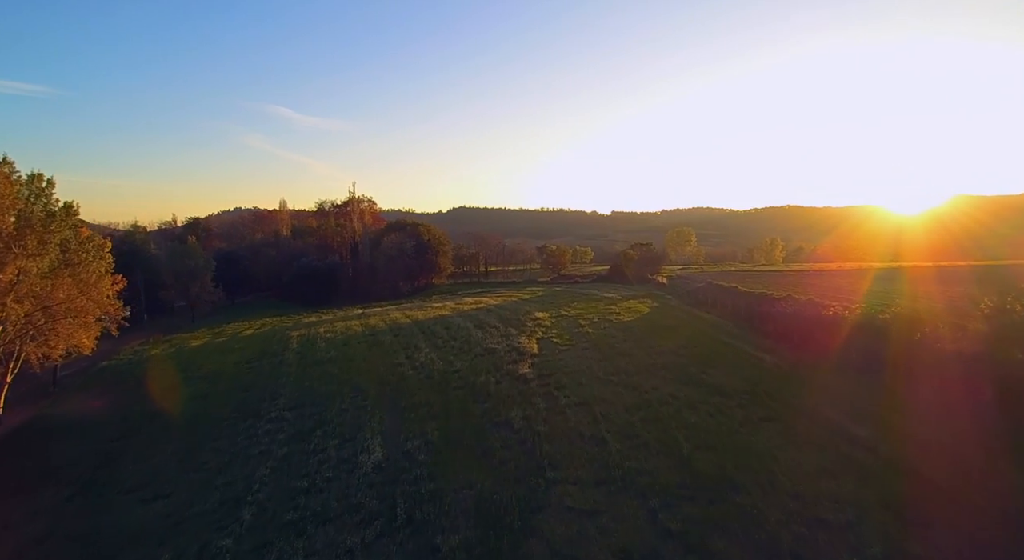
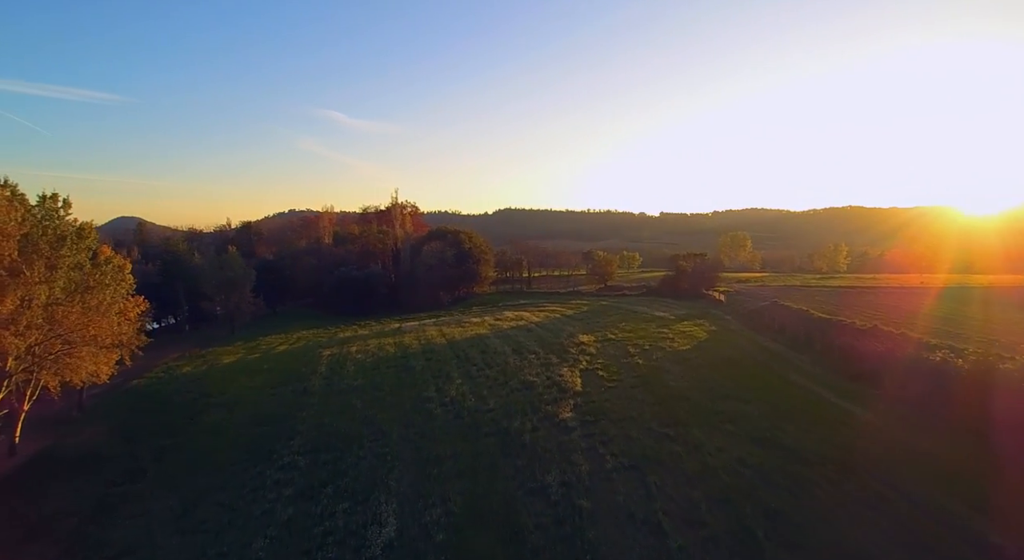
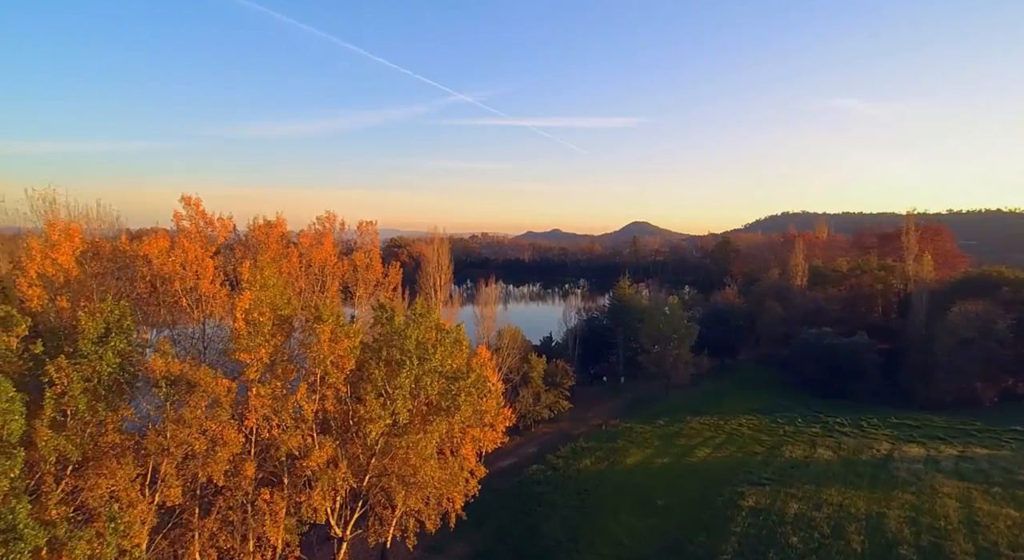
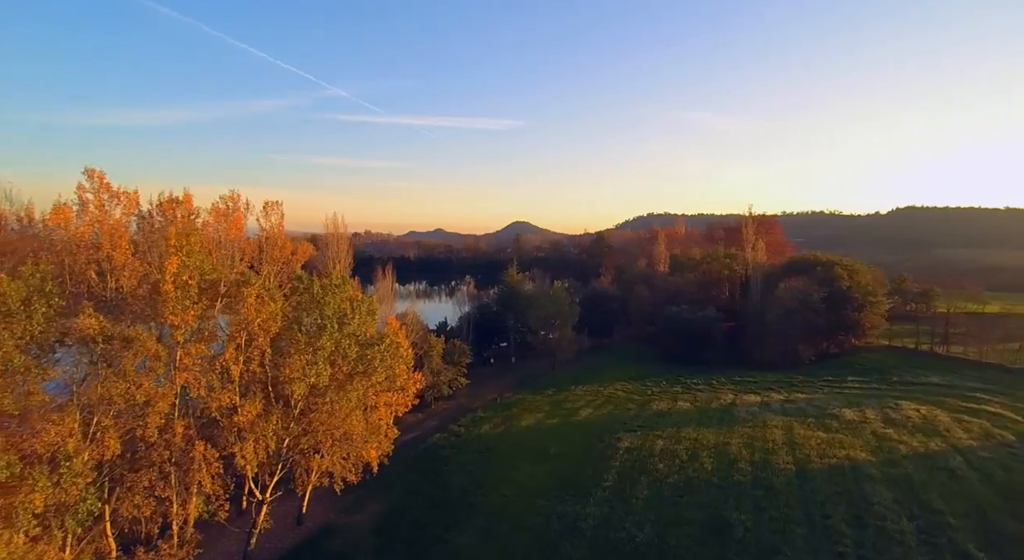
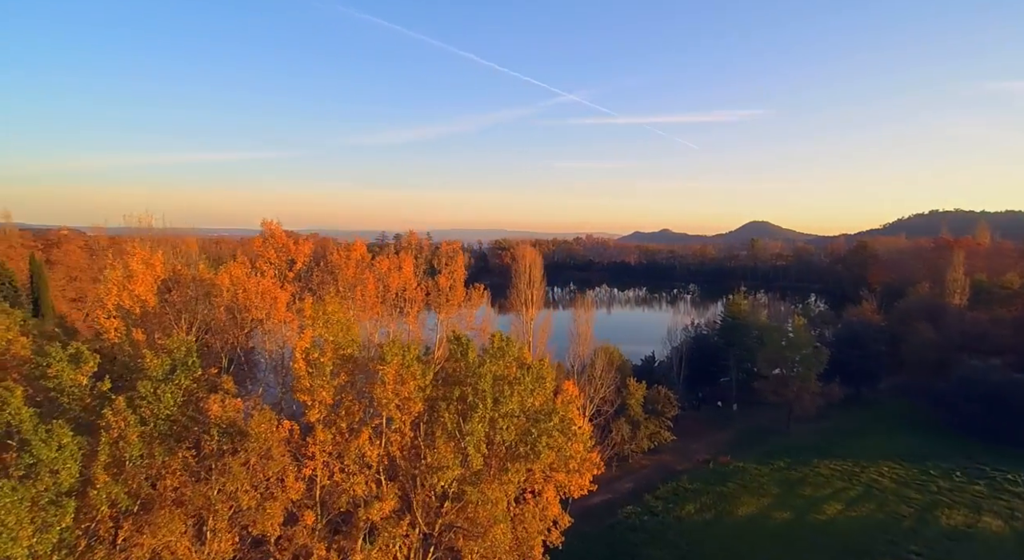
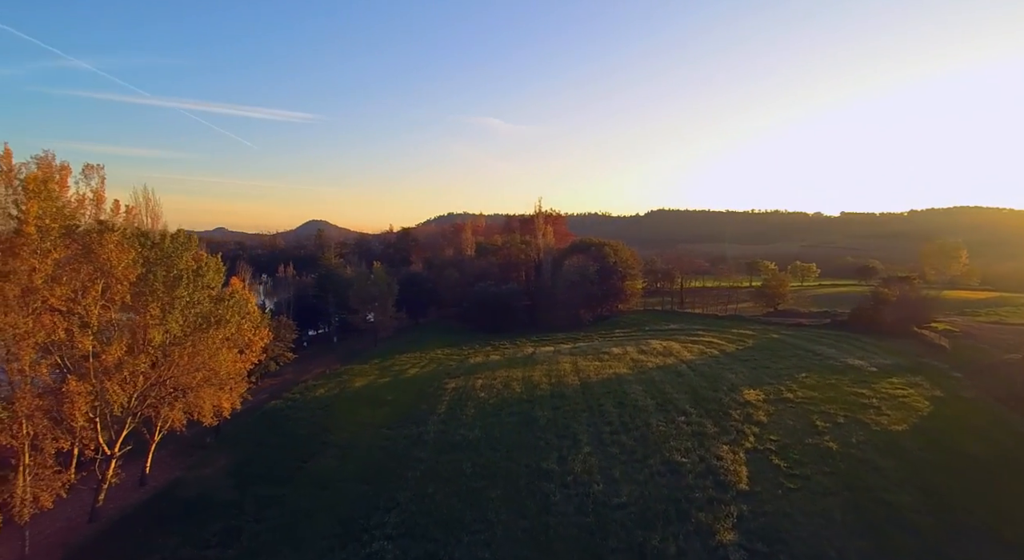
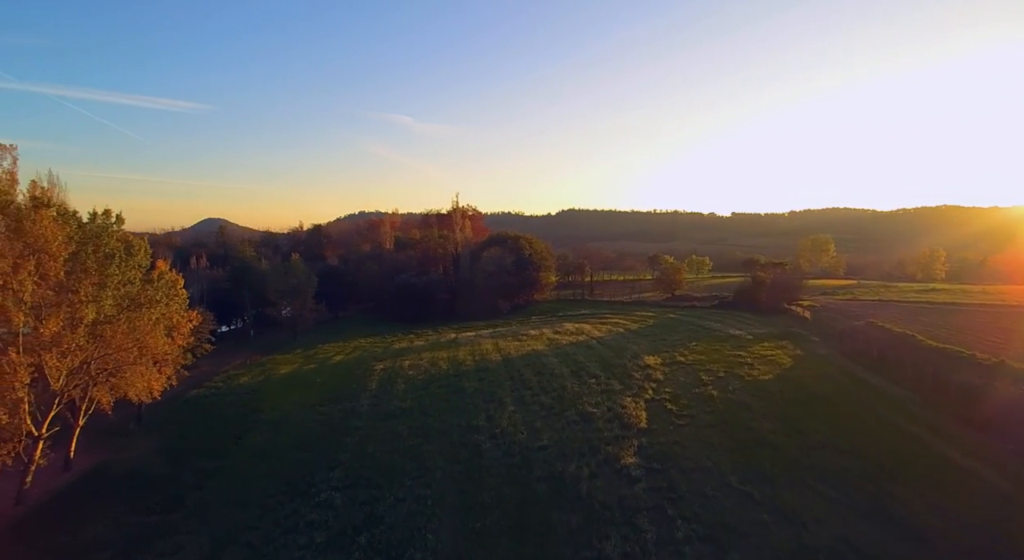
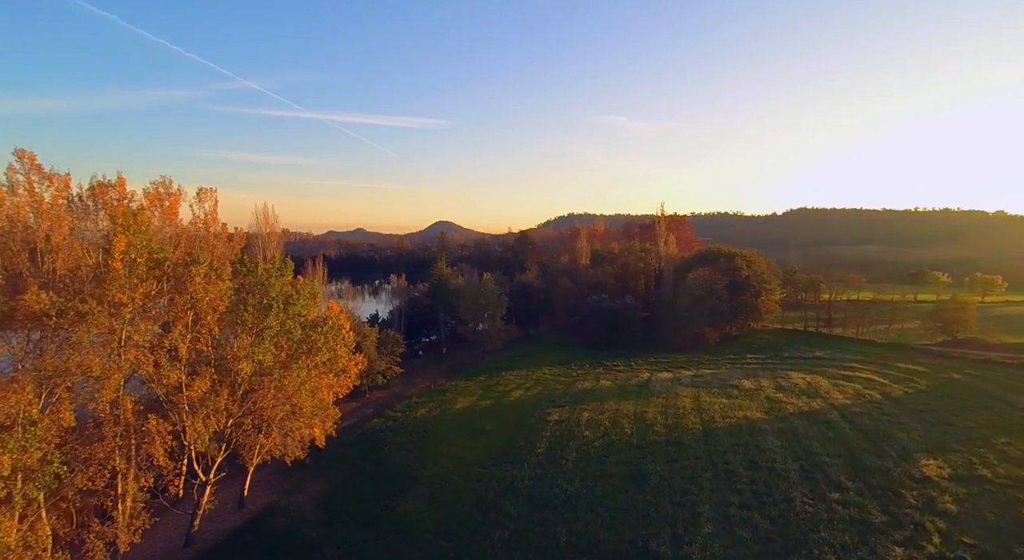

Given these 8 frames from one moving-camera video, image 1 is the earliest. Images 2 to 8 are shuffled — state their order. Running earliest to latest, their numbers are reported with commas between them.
2, 7, 6, 8, 4, 3, 5
